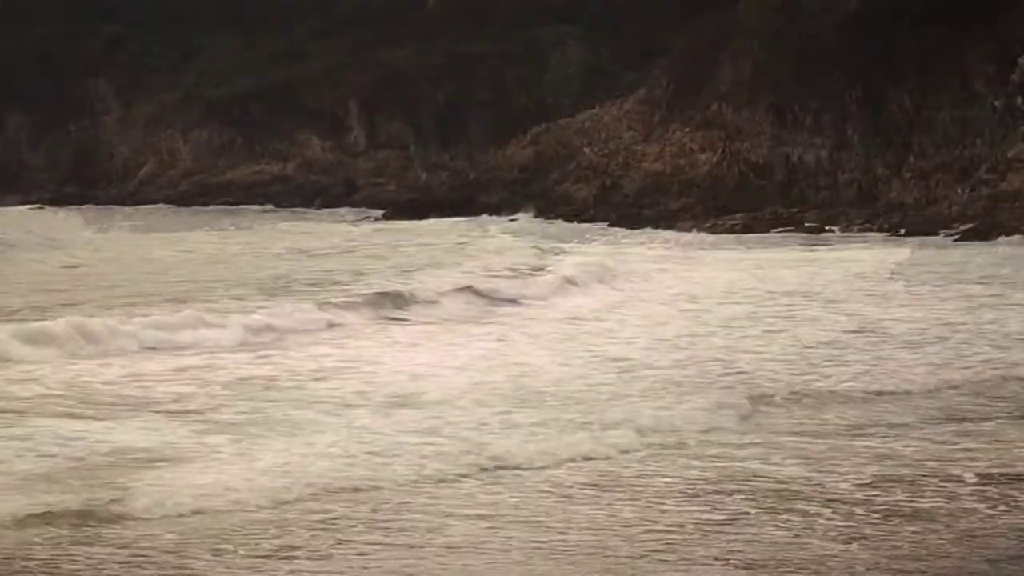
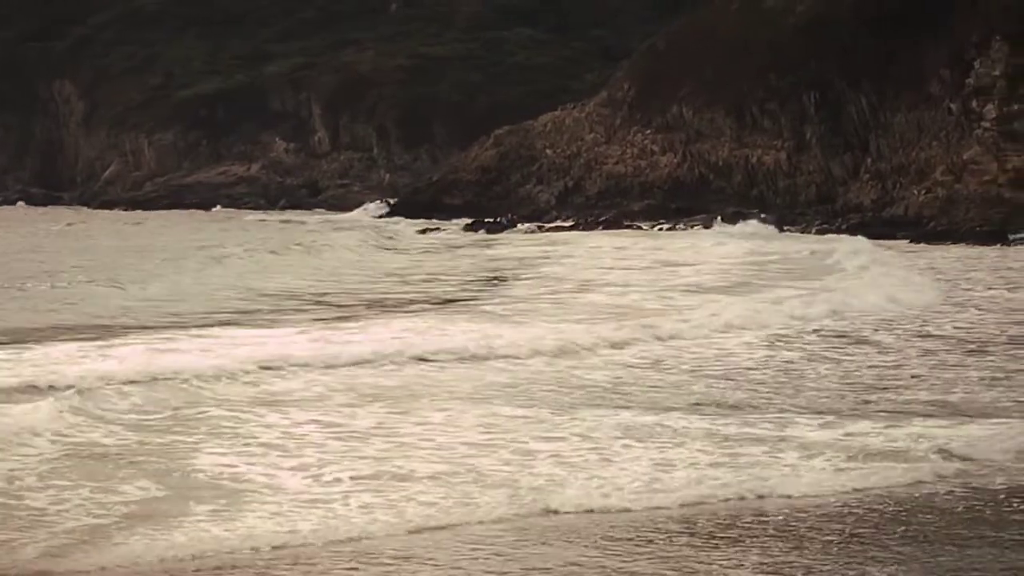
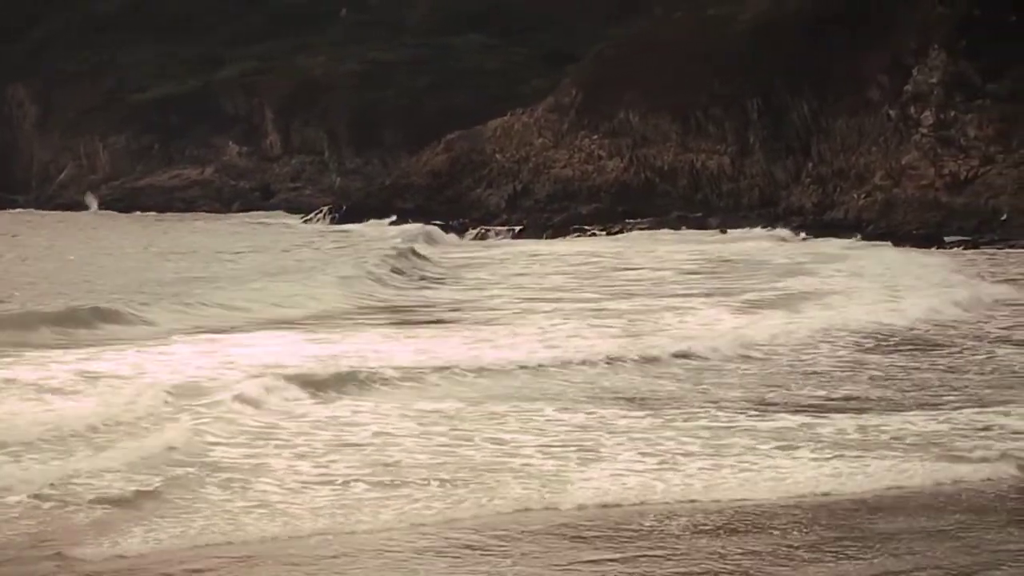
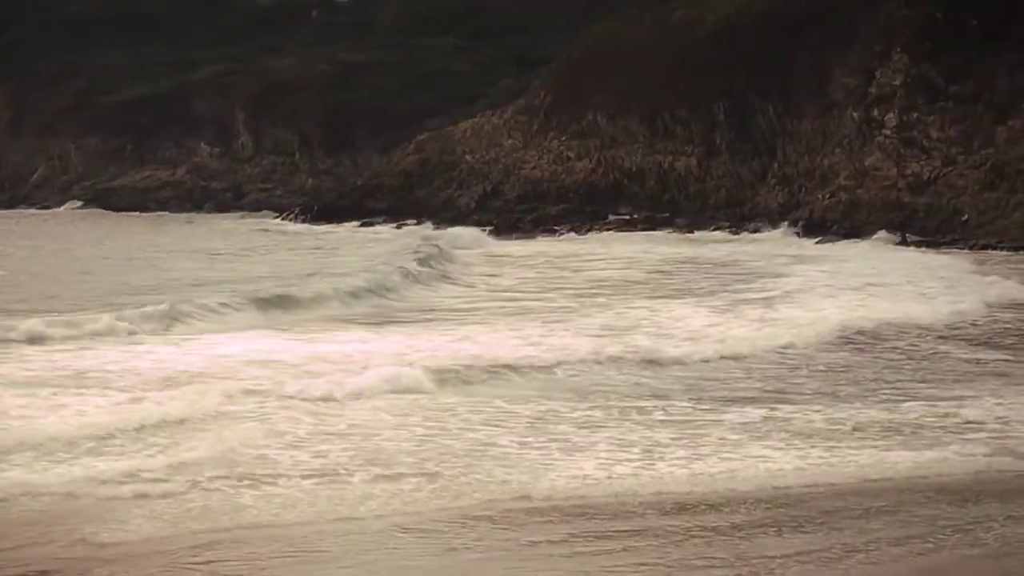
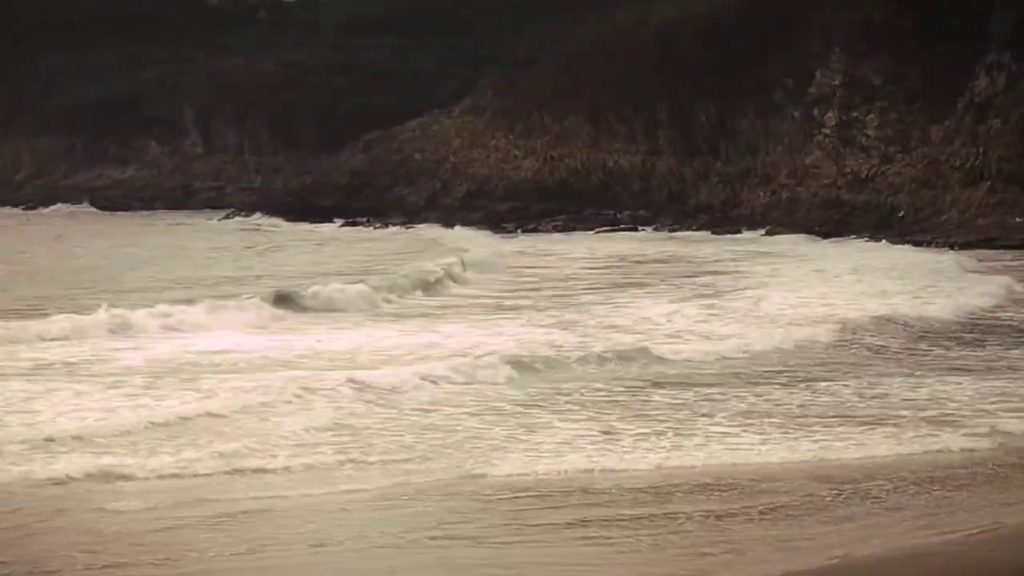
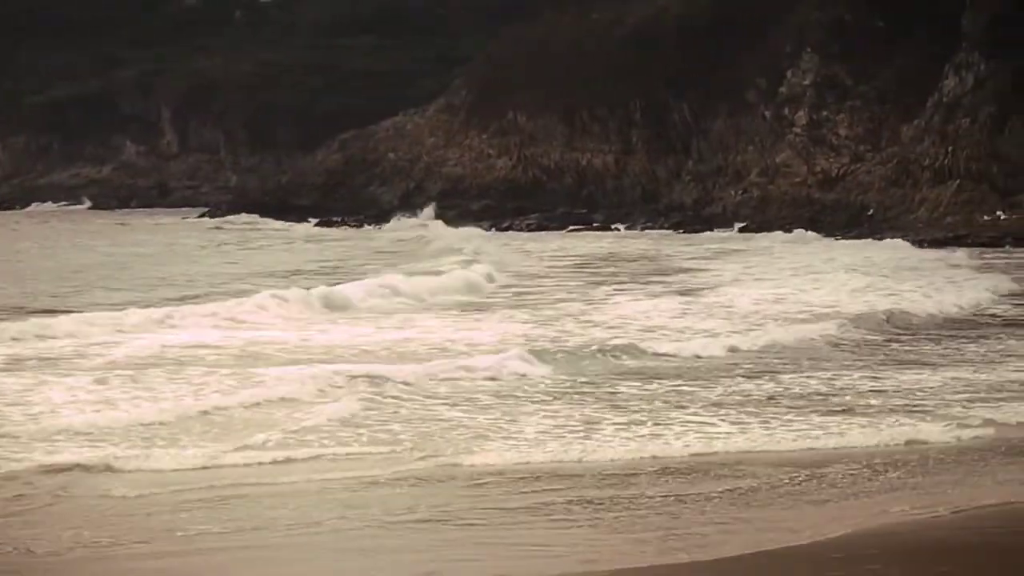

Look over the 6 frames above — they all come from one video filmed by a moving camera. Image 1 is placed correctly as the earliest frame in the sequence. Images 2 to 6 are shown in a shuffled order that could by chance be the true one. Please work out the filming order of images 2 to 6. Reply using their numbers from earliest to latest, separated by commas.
2, 3, 4, 5, 6
